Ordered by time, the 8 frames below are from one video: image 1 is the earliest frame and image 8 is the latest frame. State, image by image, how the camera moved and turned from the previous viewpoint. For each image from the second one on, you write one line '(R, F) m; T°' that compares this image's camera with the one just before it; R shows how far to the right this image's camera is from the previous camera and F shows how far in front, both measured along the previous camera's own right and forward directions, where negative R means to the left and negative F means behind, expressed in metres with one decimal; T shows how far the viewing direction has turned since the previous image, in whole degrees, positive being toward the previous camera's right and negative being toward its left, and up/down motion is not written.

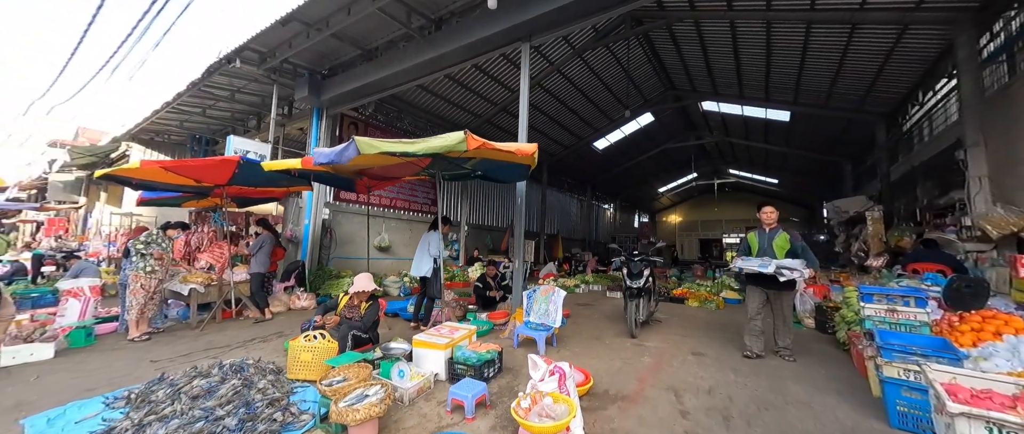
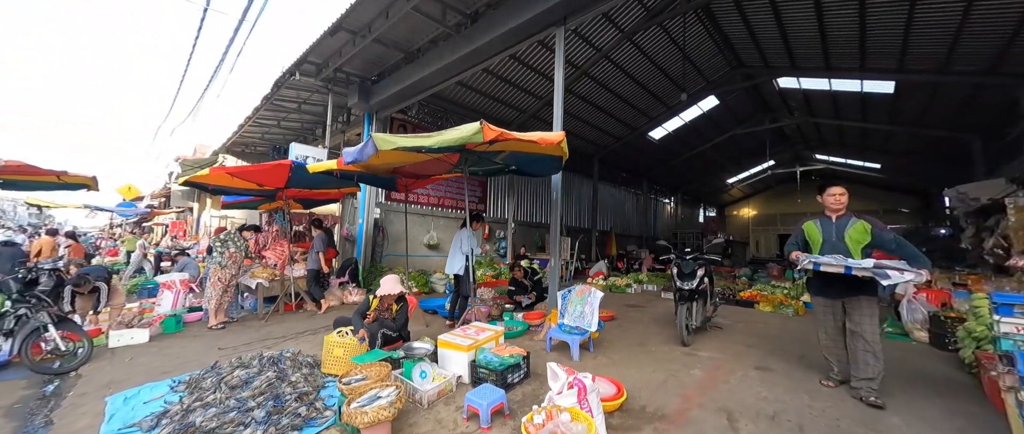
(+0.2, +0.2) m; -9°
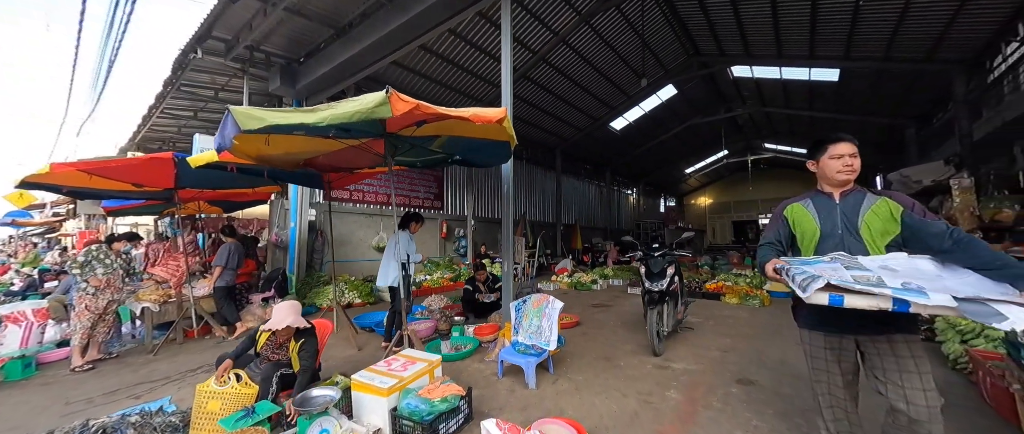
(+0.2, +0.5) m; +6°
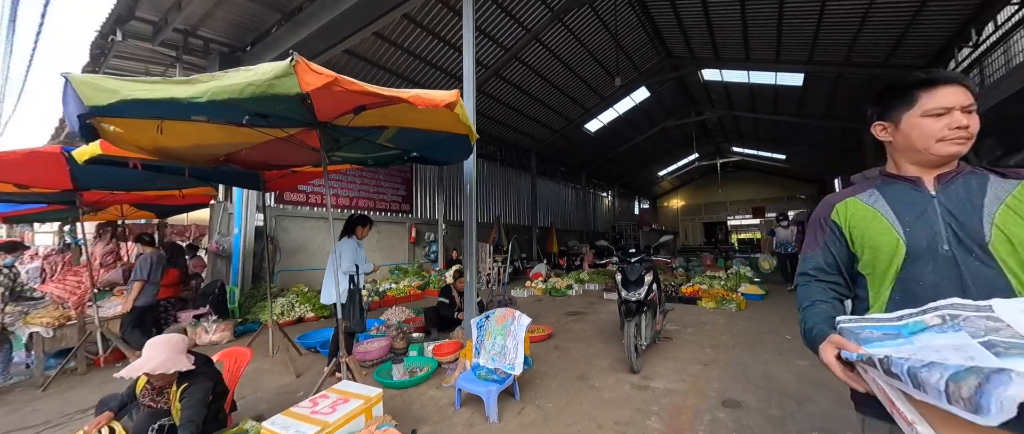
(+0.1, +0.3) m; +4°
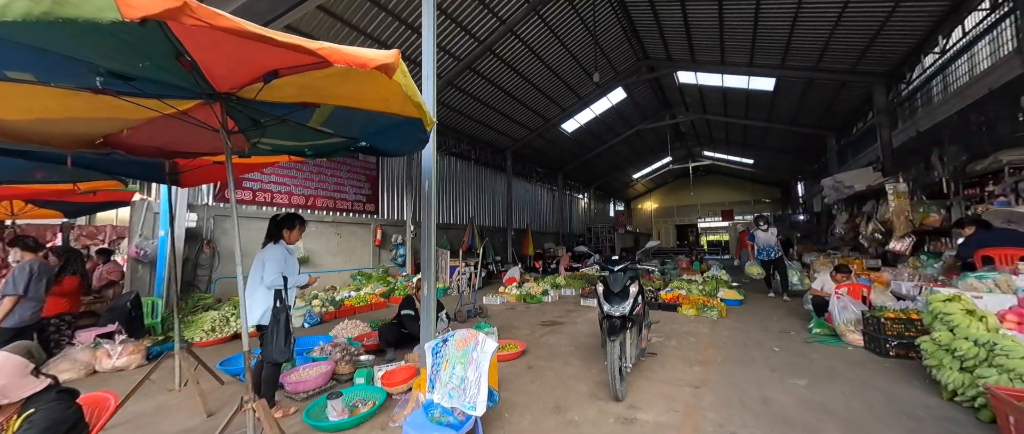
(+0.1, +0.4) m; +4°
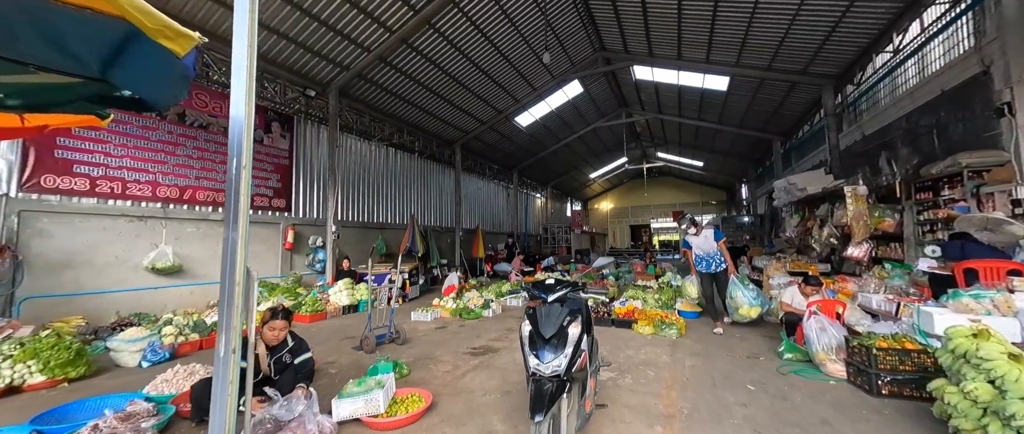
(+0.4, +0.8) m; +7°
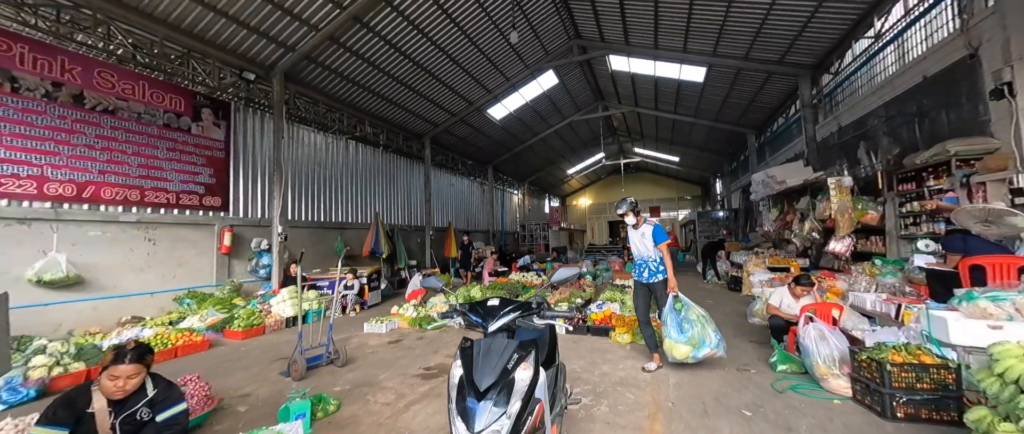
(+0.2, +0.5) m; +3°
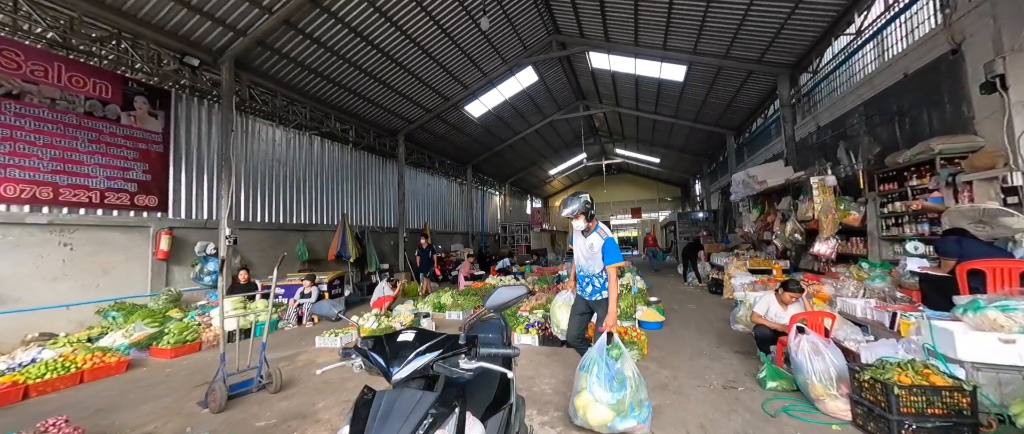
(+0.2, +0.3) m; +3°
